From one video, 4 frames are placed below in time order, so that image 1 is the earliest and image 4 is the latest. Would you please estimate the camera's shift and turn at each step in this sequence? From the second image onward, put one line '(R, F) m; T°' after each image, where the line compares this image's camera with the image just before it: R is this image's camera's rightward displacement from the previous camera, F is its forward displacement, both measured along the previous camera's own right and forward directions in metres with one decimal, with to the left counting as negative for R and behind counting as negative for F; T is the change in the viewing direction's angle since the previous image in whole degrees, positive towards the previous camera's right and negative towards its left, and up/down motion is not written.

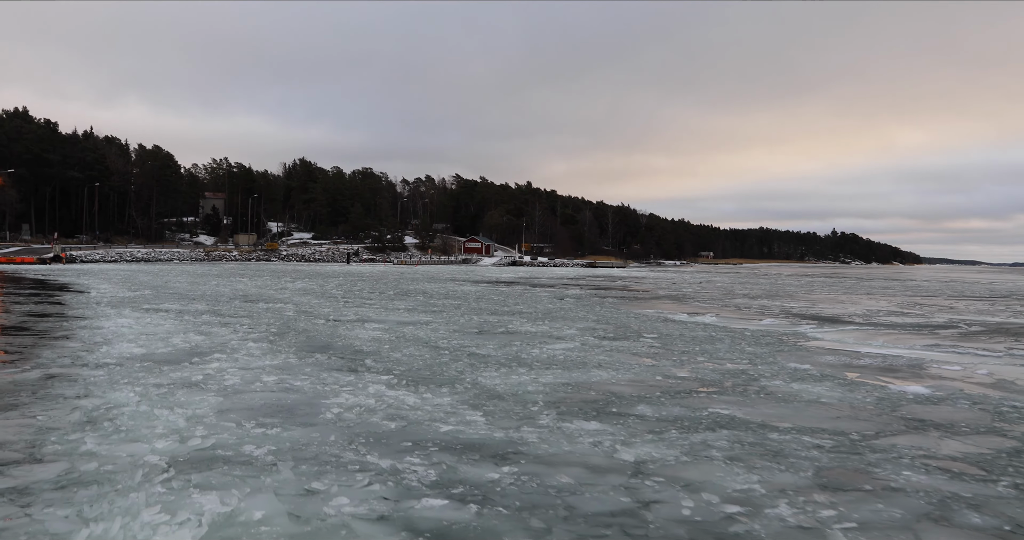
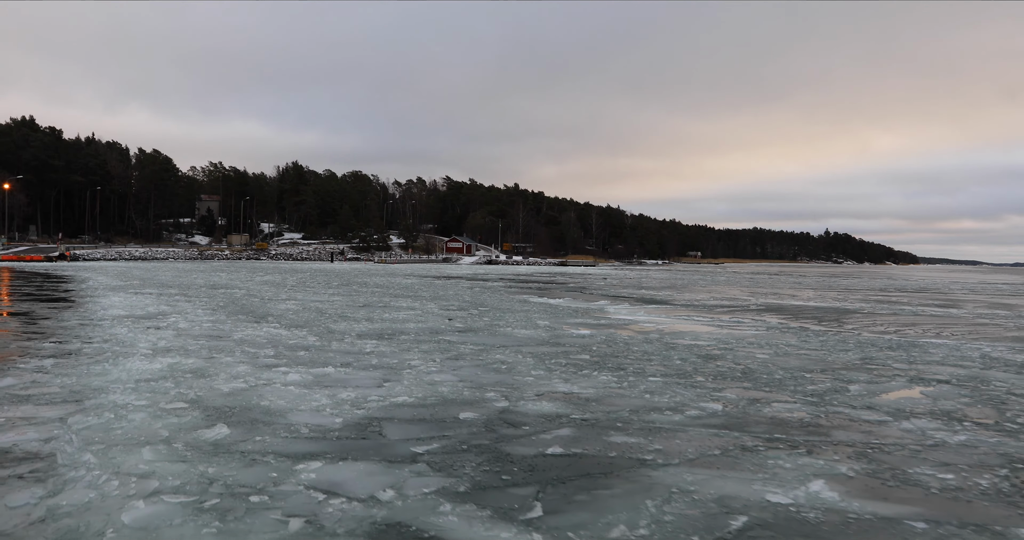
(+2.5, -5.1) m; 0°
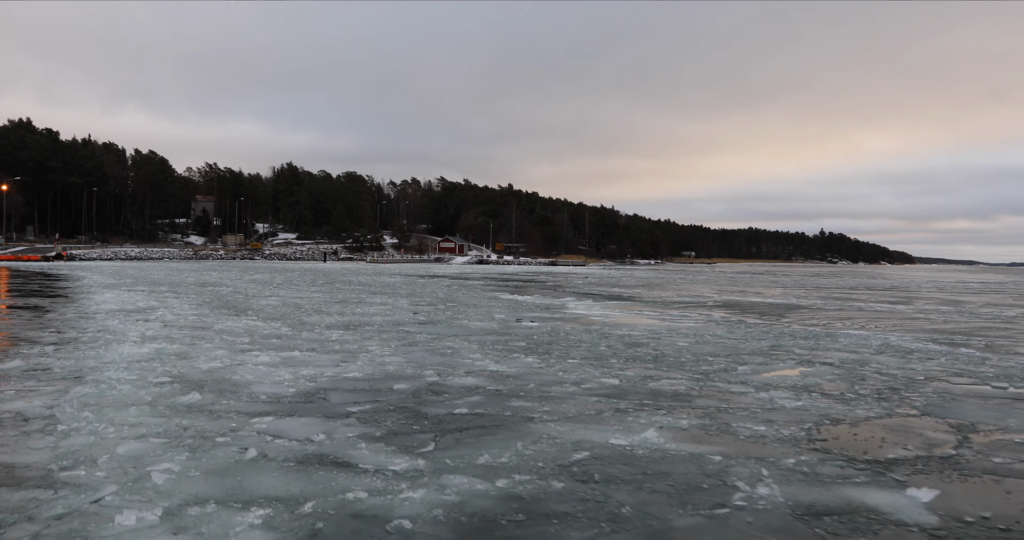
(+0.7, -1.3) m; 0°
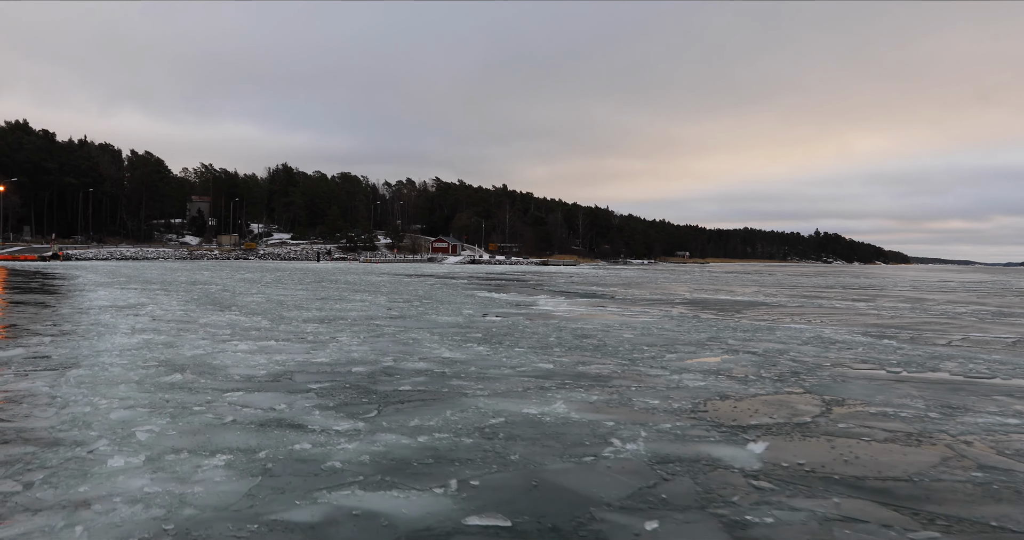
(+0.6, -1.1) m; 0°
